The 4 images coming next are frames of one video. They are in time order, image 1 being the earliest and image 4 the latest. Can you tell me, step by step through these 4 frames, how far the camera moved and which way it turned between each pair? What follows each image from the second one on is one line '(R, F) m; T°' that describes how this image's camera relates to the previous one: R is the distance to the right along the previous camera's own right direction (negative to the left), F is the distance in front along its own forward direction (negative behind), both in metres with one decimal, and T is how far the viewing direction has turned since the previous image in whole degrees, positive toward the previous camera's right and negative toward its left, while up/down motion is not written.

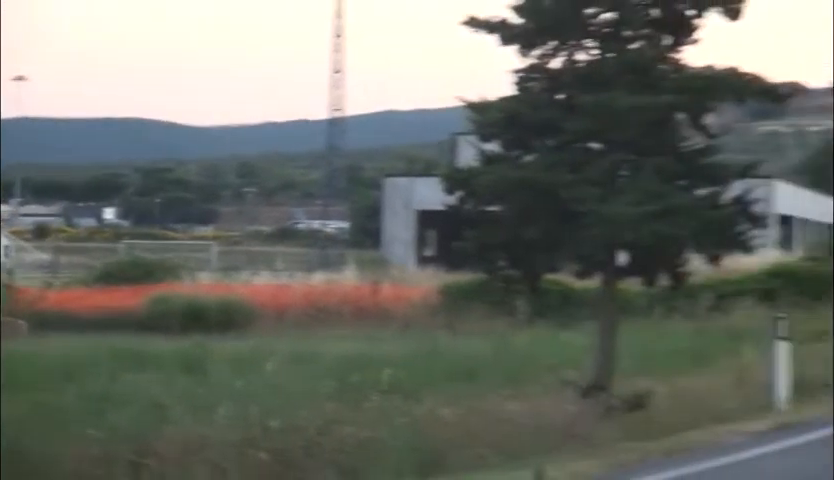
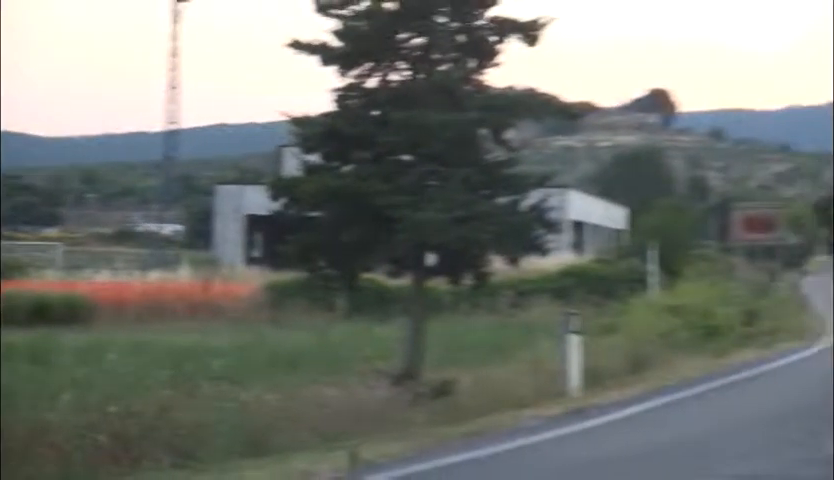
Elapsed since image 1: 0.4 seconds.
(0.0, -0.6) m; +7°
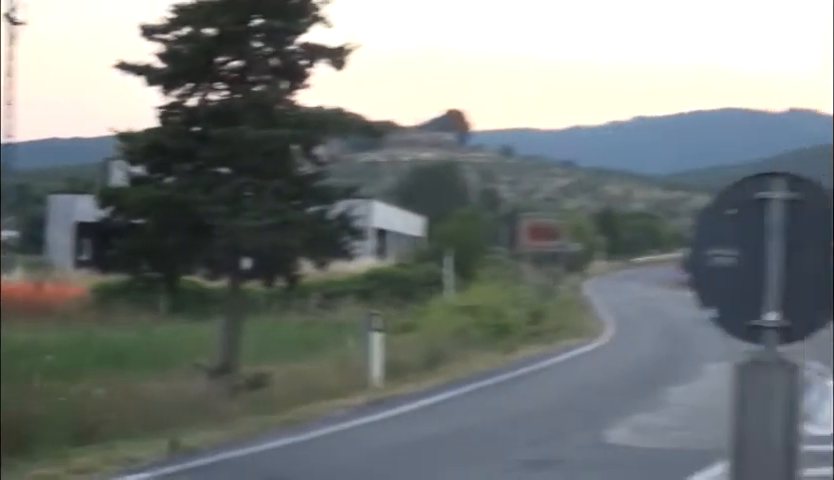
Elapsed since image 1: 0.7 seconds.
(0.0, -0.7) m; +8°
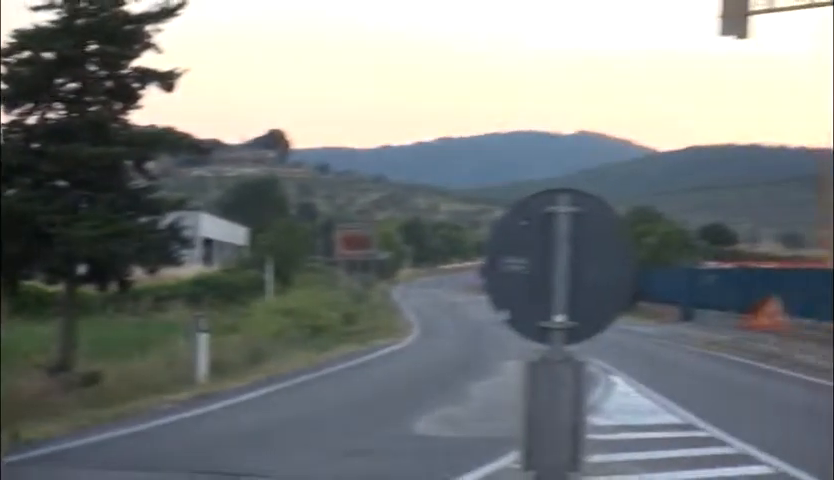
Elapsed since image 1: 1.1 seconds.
(0.0, -0.8) m; +7°
